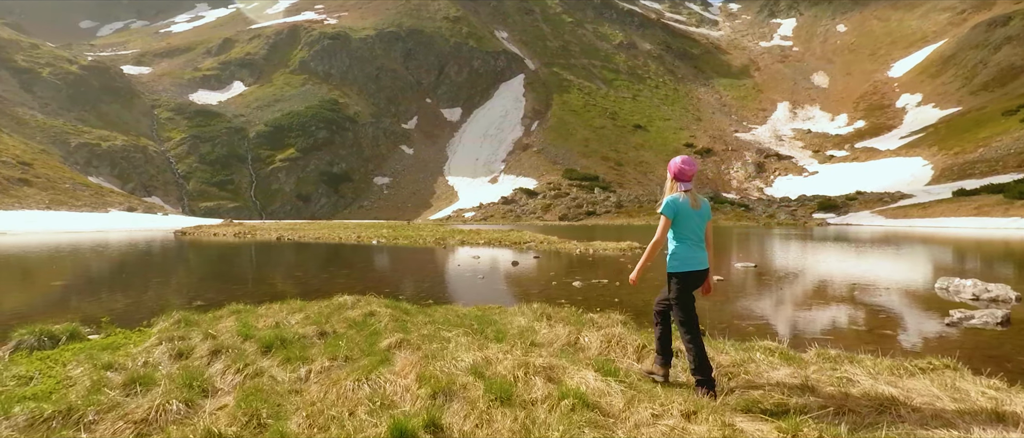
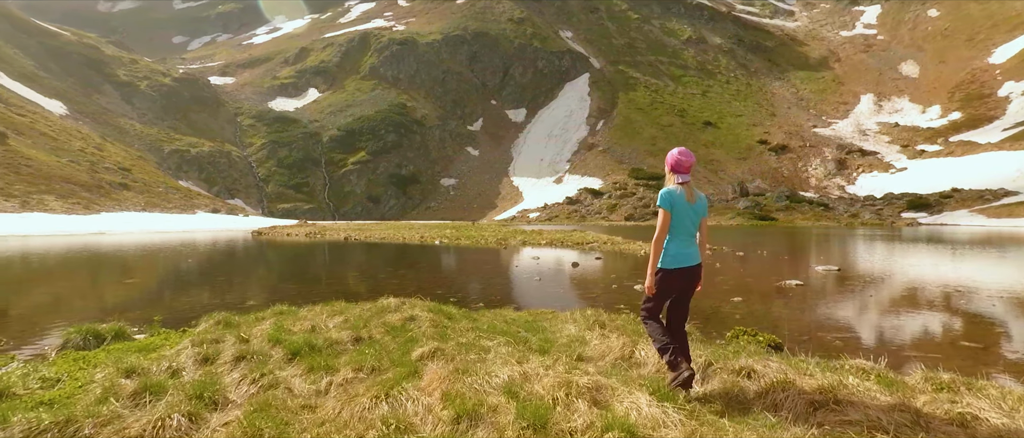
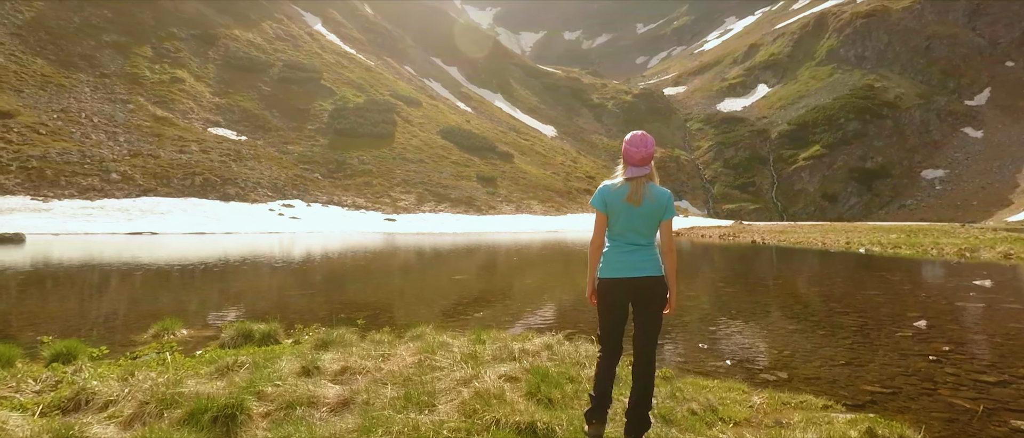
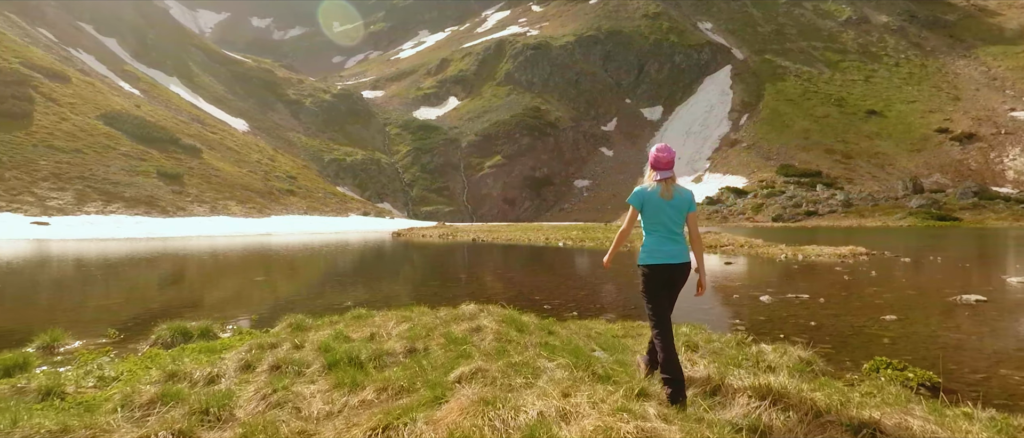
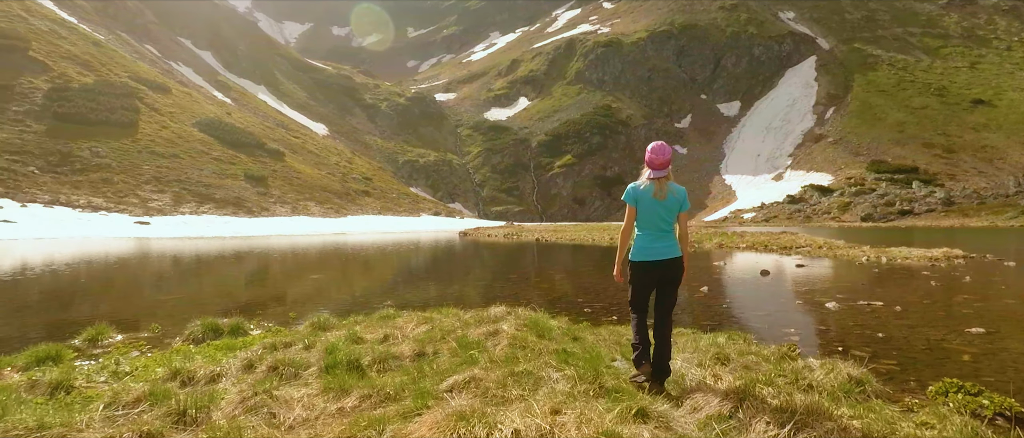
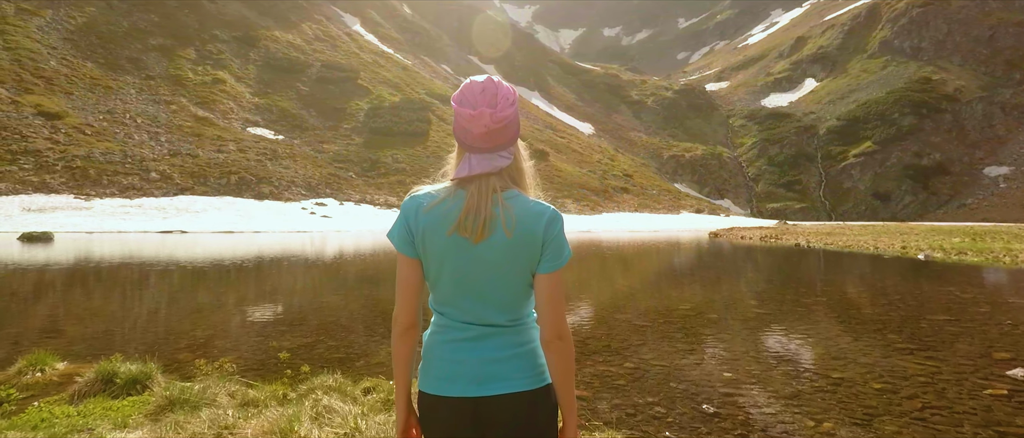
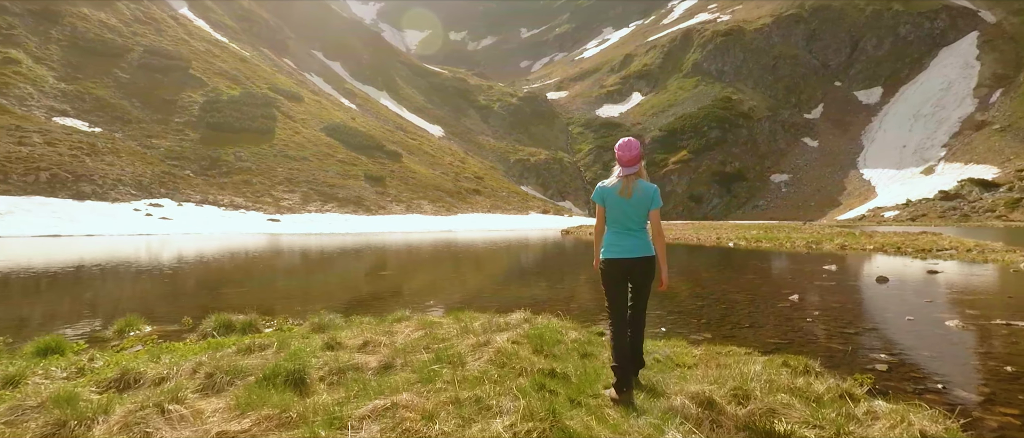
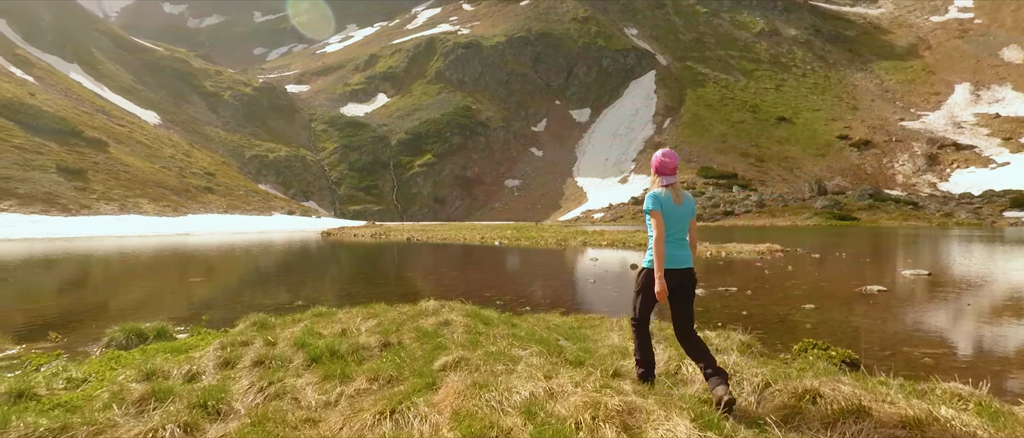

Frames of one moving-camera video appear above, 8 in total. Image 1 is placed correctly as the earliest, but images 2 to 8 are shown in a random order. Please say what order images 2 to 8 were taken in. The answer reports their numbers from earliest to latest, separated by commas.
2, 8, 4, 5, 7, 3, 6
